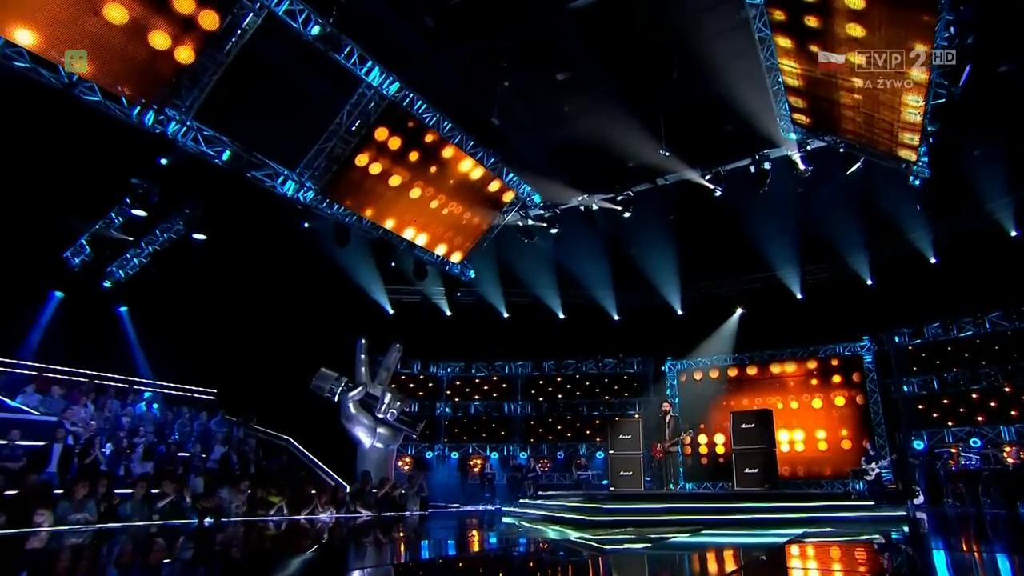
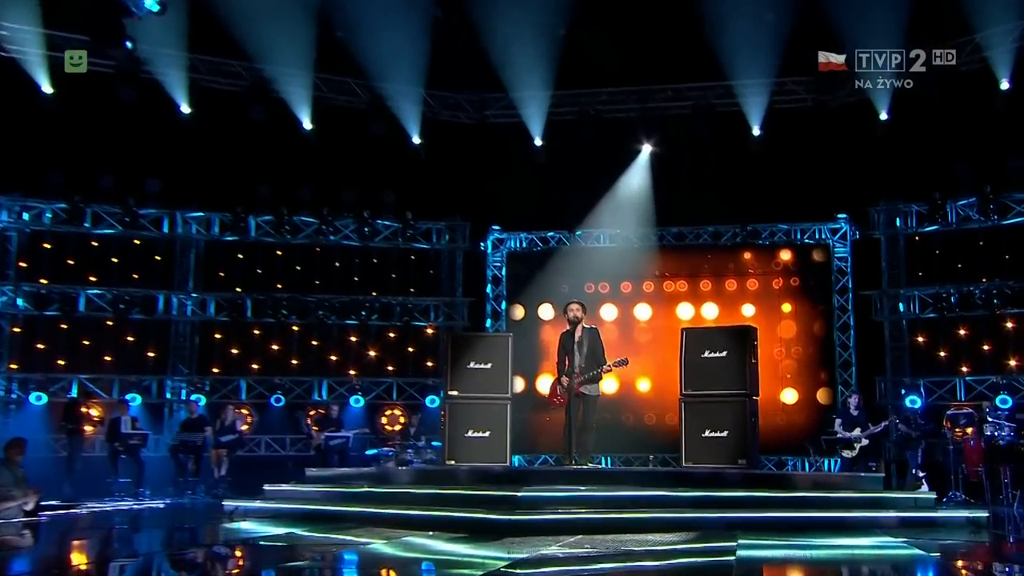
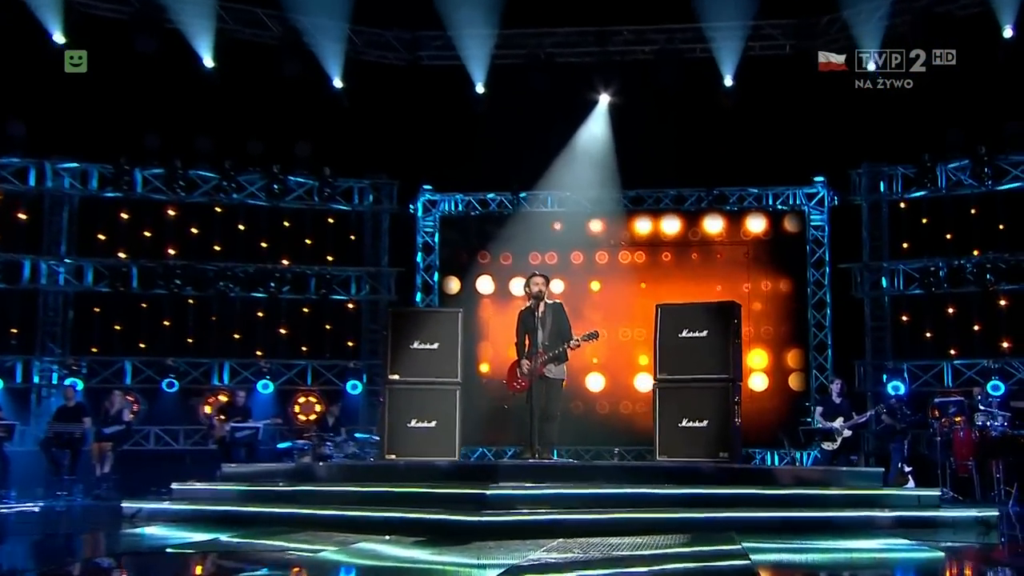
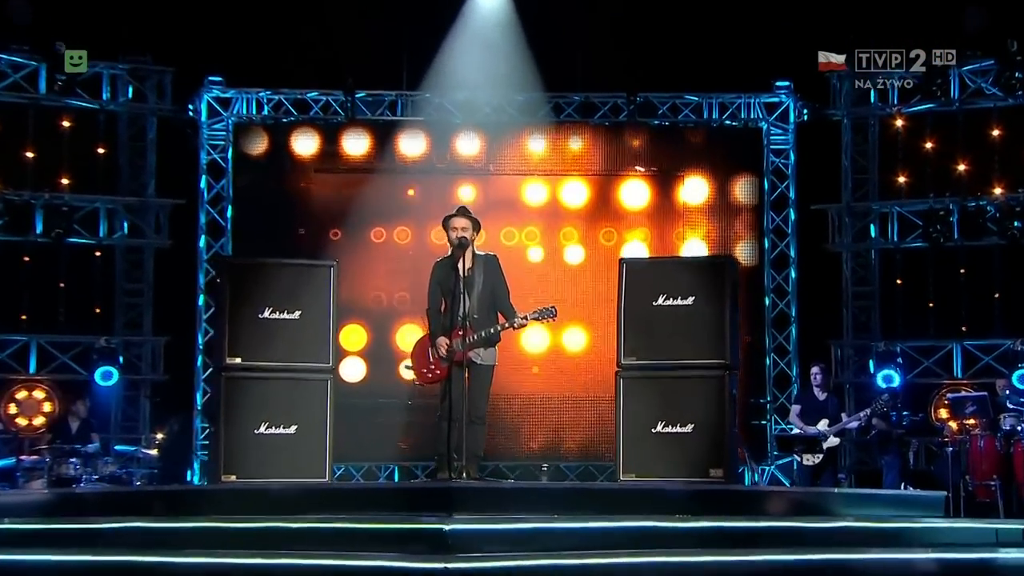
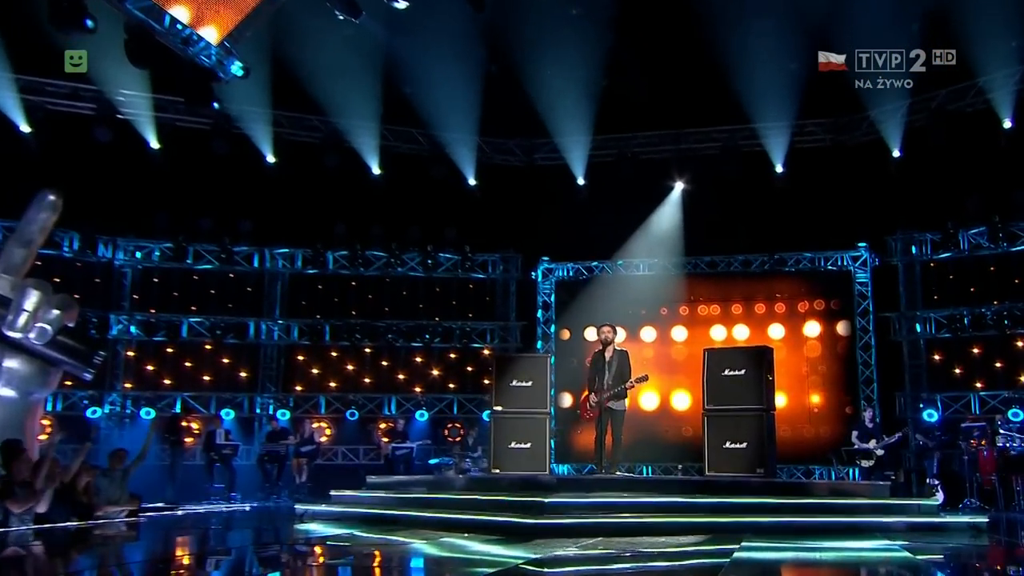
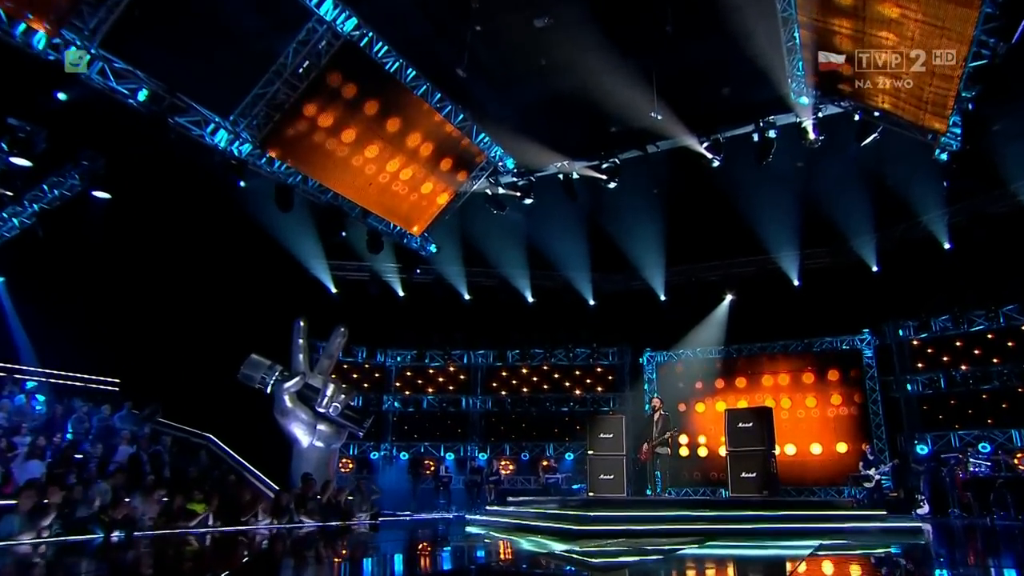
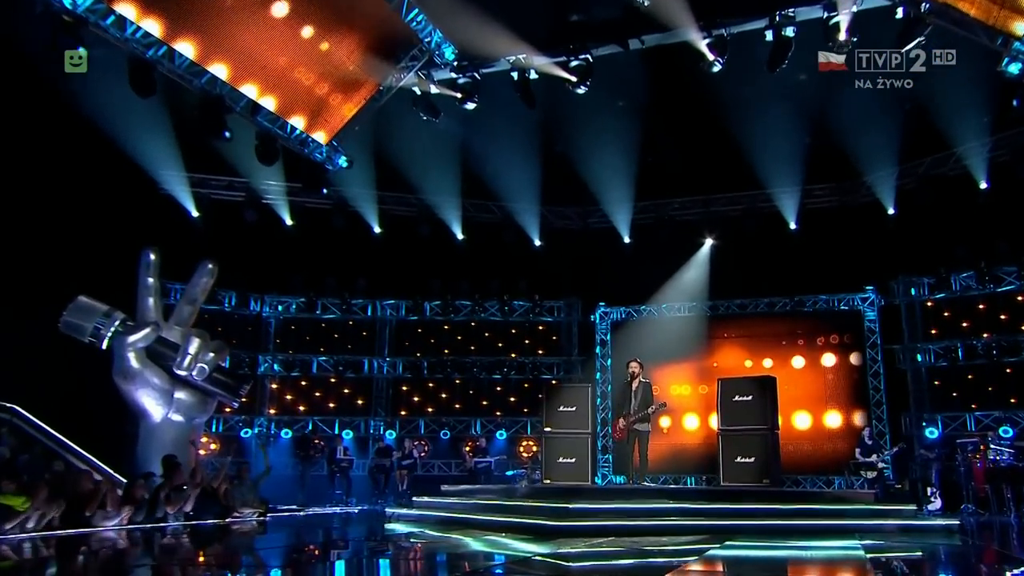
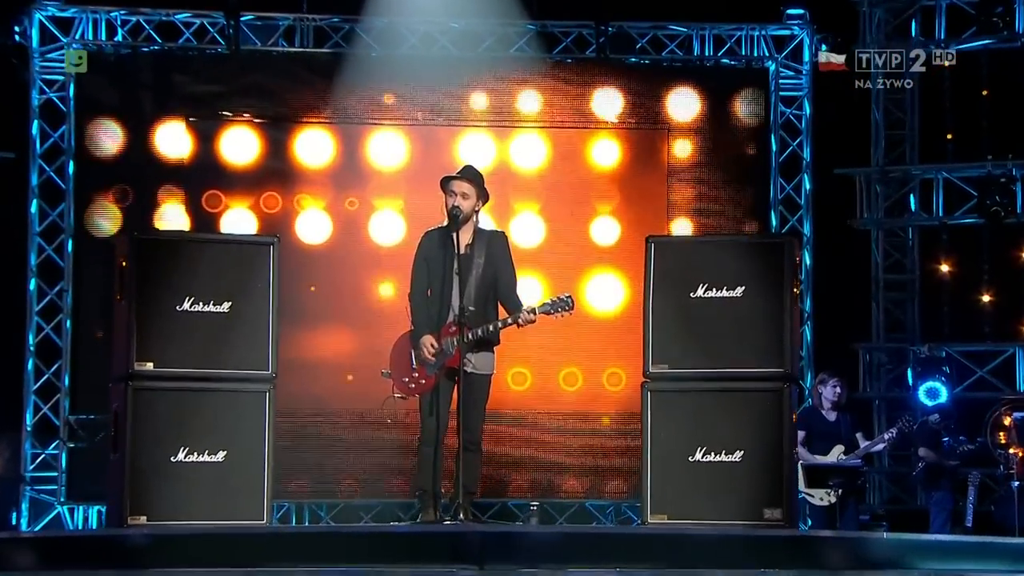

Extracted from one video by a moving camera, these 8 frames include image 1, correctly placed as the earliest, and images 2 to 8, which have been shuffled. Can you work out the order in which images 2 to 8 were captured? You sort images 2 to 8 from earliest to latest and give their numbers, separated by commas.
6, 7, 5, 2, 3, 4, 8
